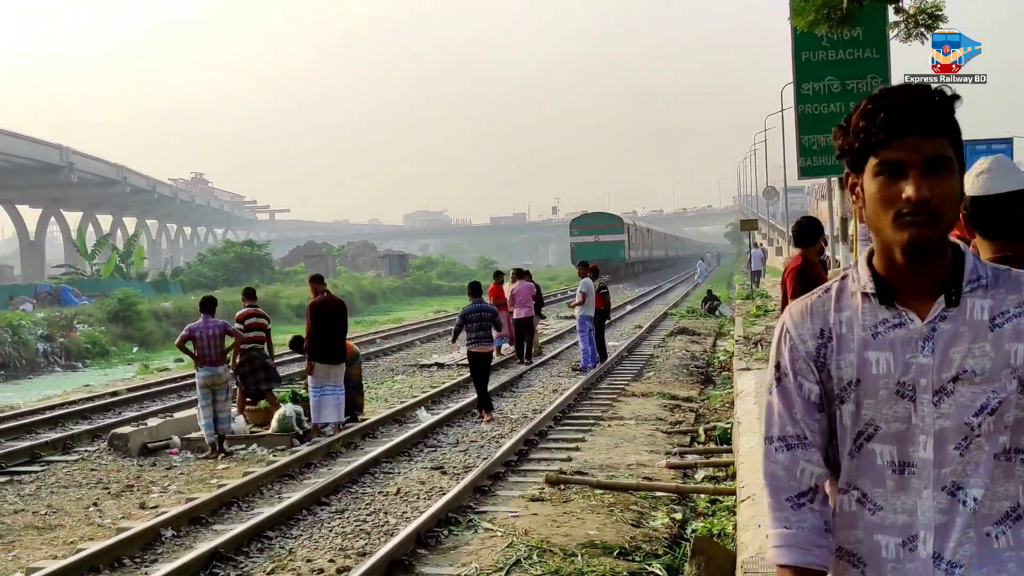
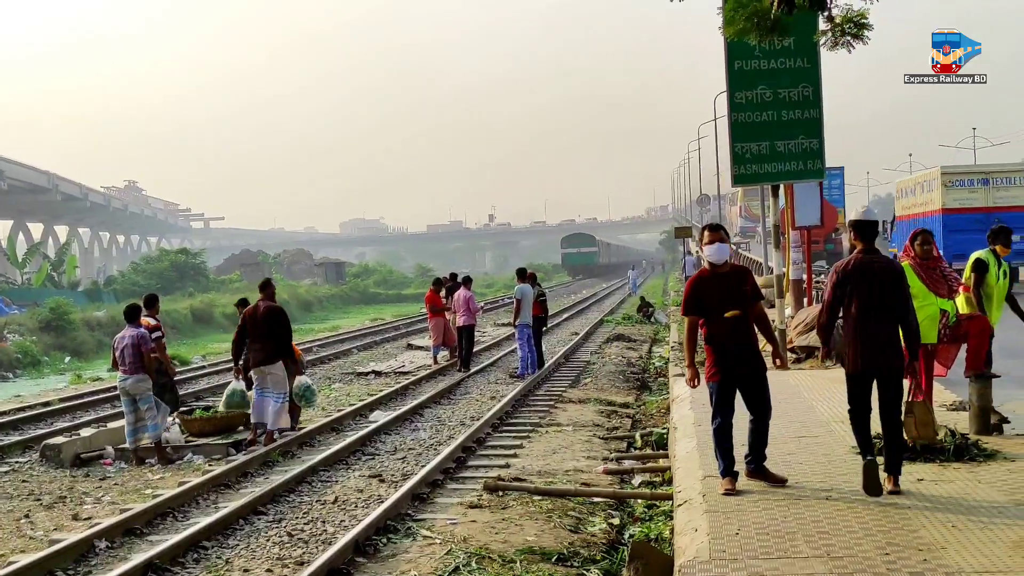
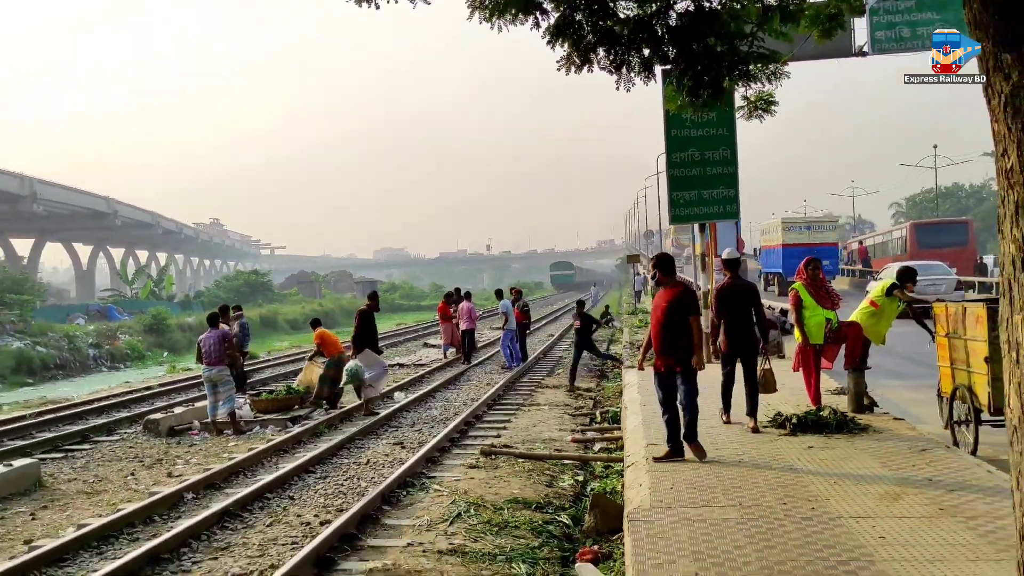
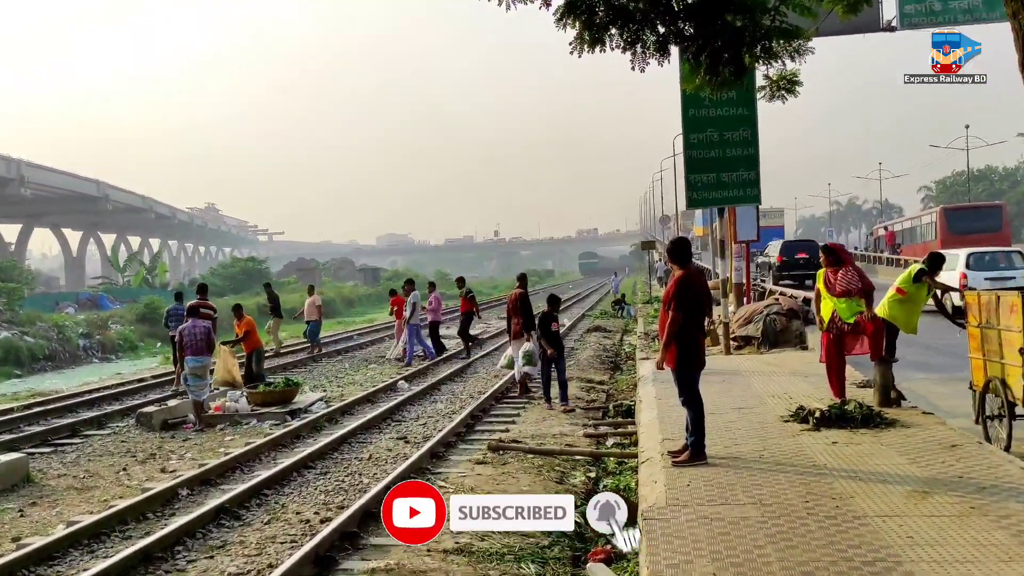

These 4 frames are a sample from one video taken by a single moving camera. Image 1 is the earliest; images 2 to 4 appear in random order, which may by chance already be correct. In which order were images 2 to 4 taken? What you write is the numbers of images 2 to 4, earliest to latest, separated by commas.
2, 3, 4
